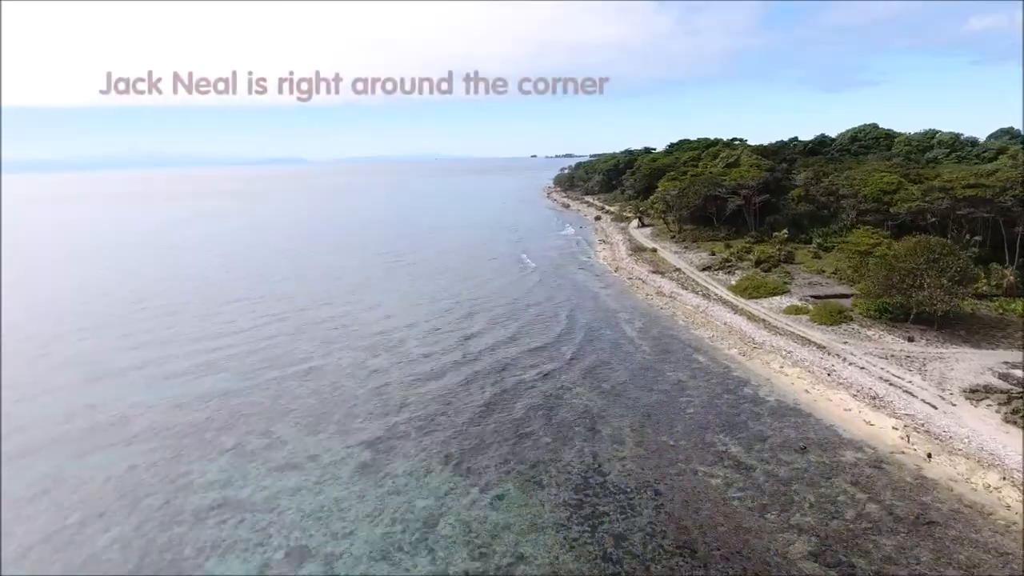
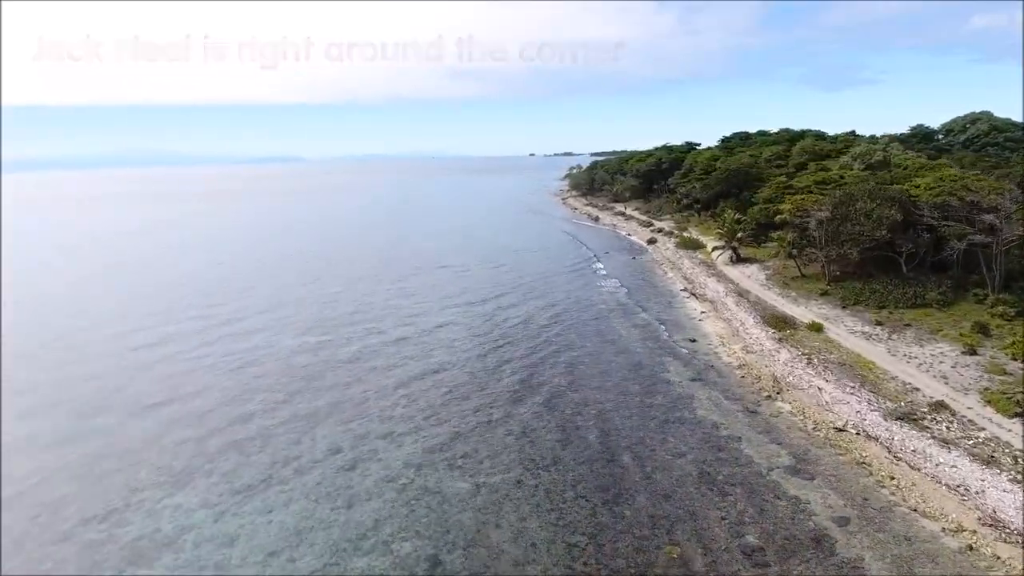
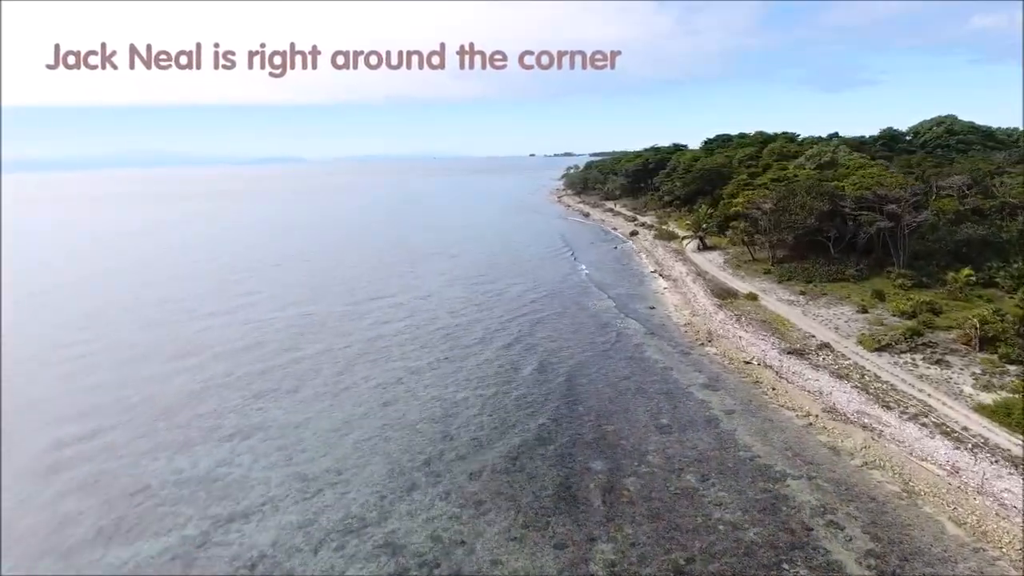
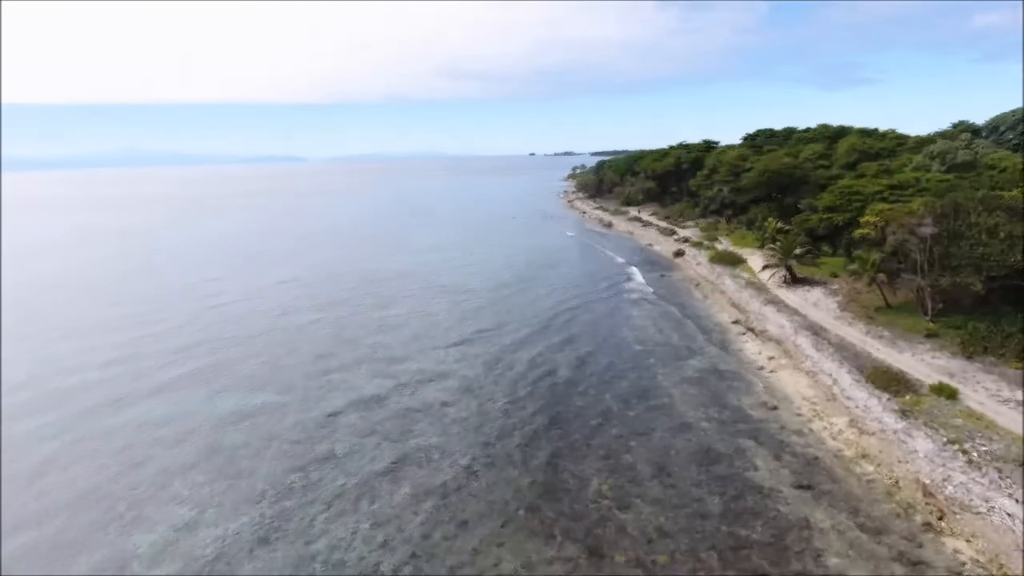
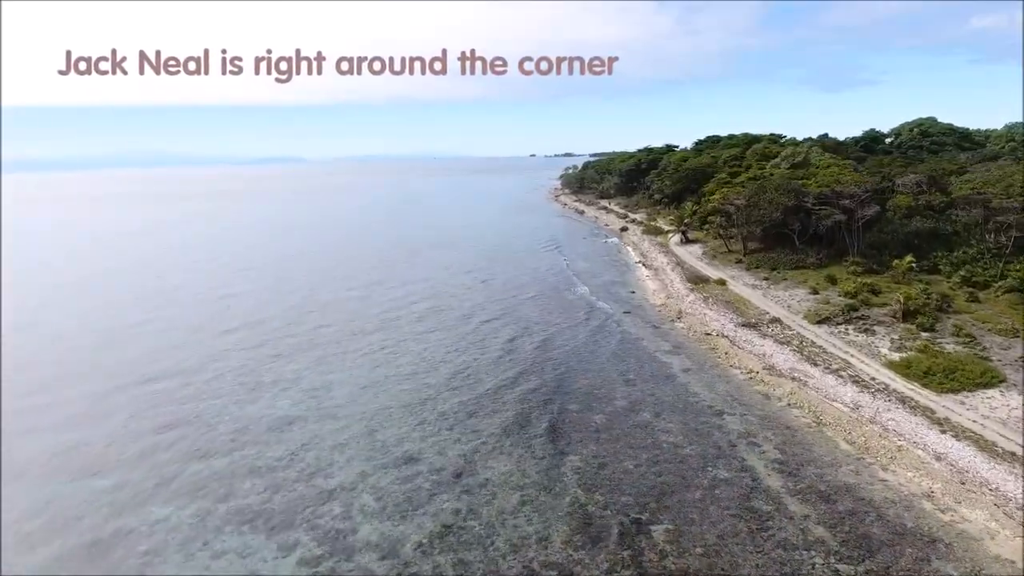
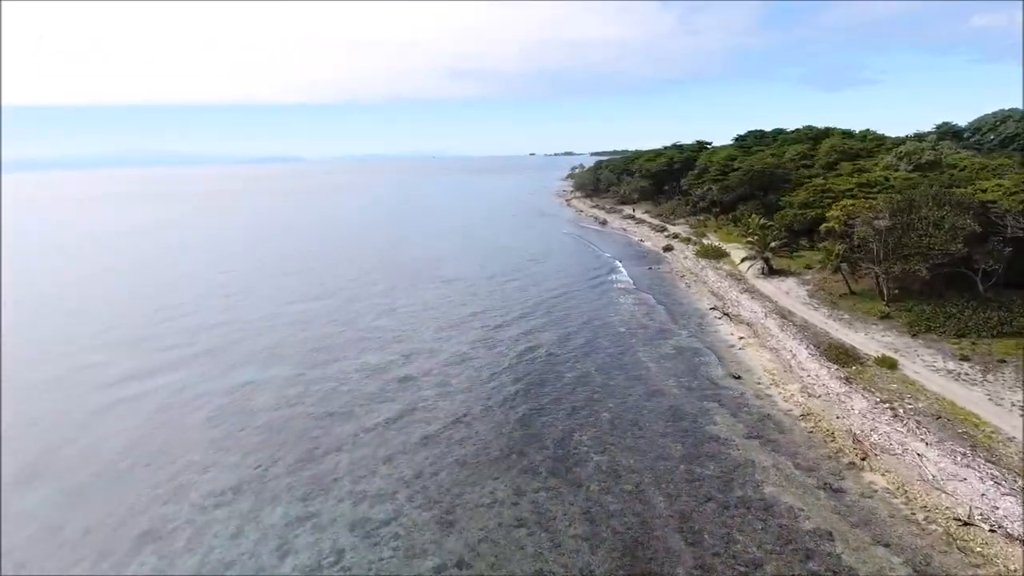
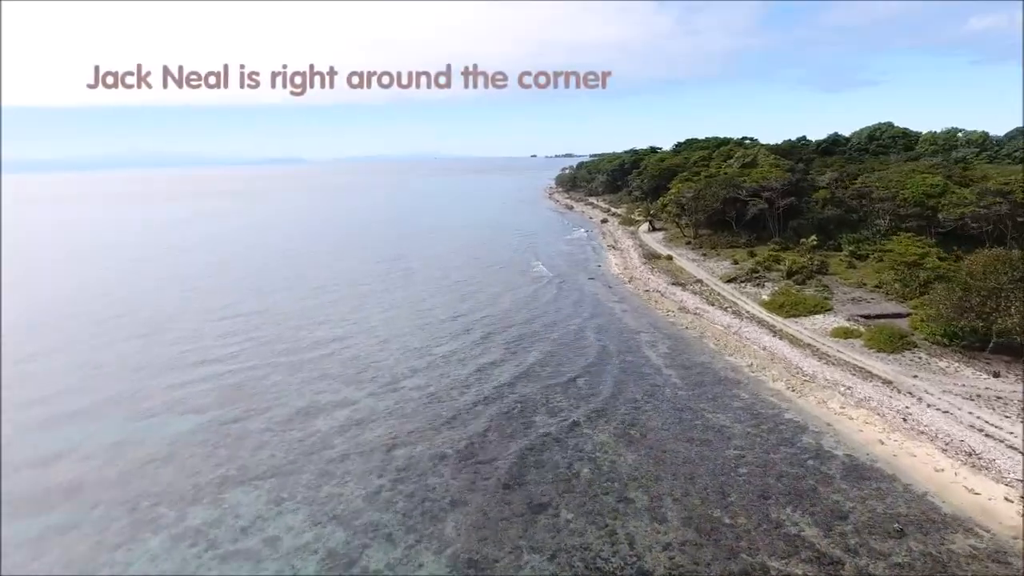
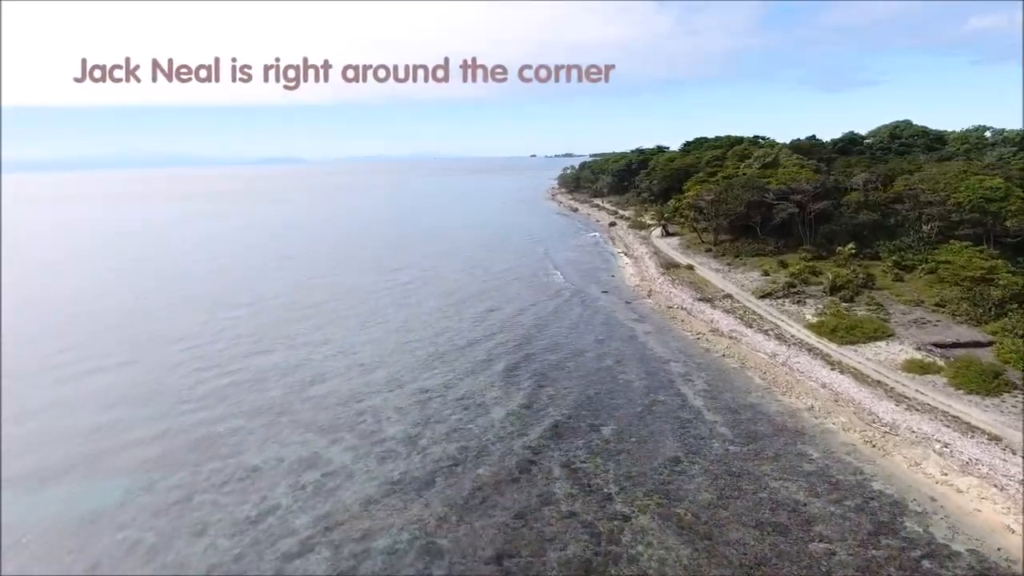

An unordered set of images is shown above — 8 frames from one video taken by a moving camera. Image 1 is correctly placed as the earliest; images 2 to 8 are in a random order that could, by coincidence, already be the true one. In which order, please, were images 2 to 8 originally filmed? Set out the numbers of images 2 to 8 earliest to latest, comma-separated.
7, 8, 5, 3, 2, 6, 4
